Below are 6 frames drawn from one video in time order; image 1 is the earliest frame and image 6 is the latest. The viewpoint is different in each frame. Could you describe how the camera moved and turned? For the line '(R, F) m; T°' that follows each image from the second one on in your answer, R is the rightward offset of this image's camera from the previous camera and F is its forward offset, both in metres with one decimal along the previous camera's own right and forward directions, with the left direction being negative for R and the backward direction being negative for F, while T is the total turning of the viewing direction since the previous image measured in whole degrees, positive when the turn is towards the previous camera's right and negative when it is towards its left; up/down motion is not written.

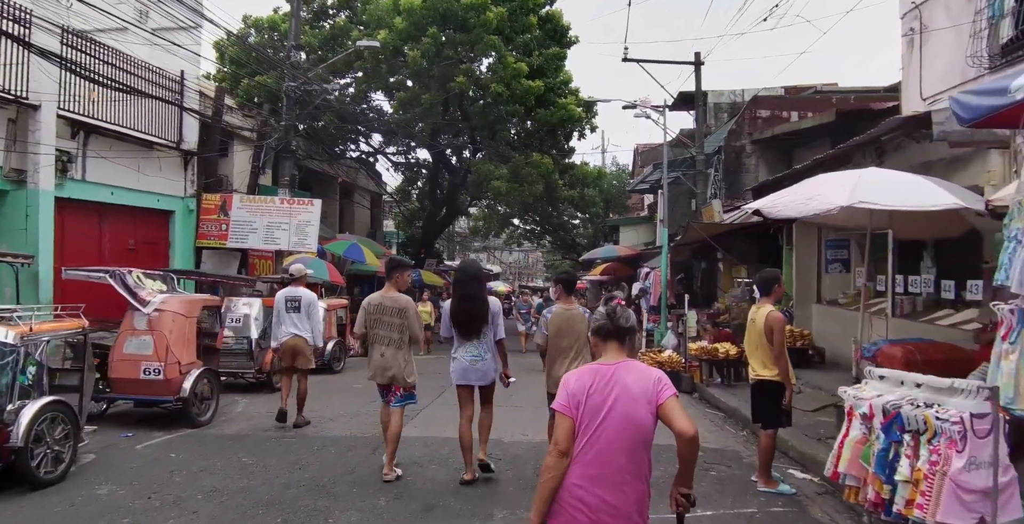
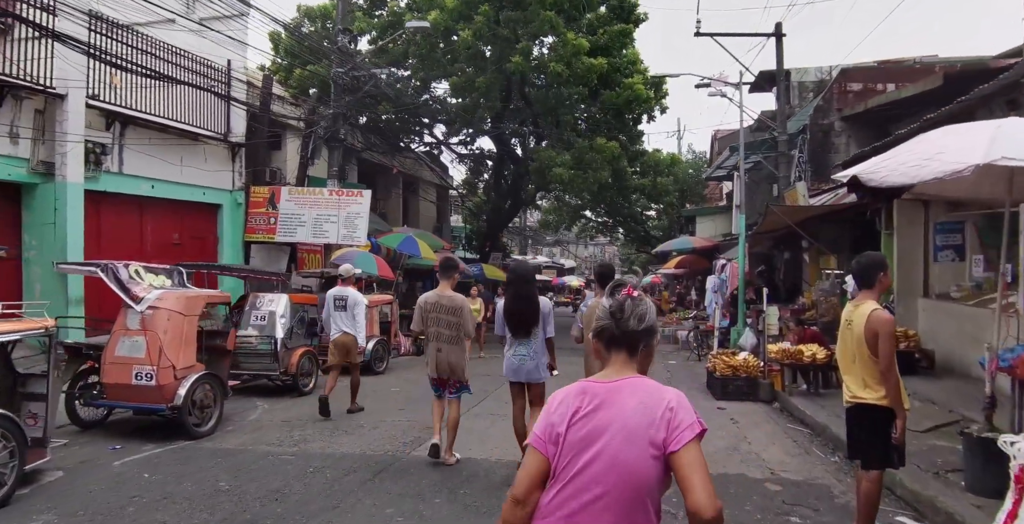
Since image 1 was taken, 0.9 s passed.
(+0.4, +1.1) m; -6°
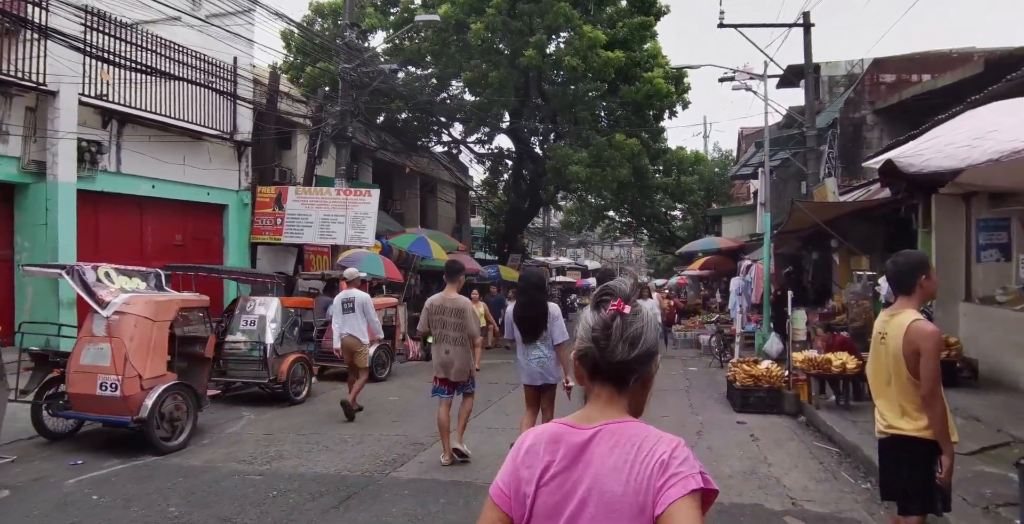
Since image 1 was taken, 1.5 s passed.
(+0.3, +0.6) m; -2°
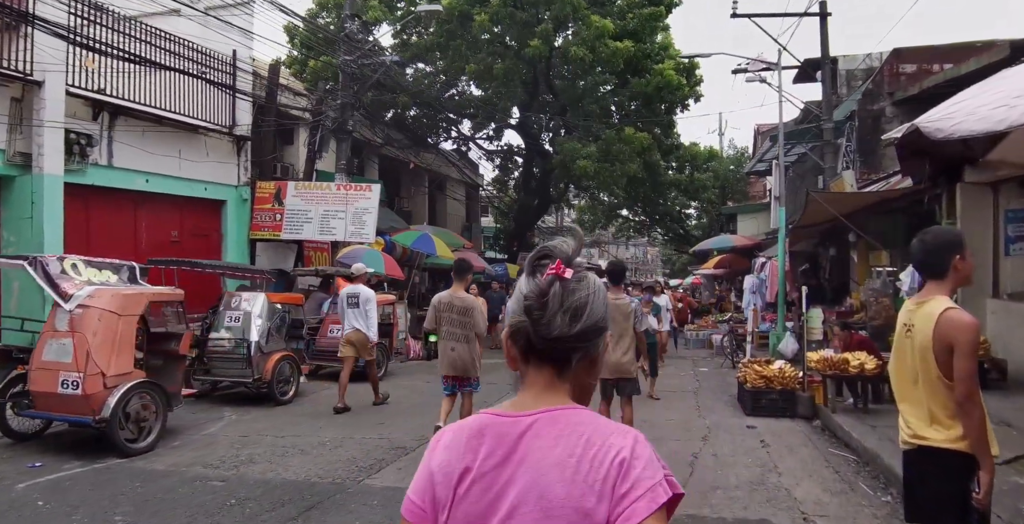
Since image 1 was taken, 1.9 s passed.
(+0.2, +0.4) m; -1°
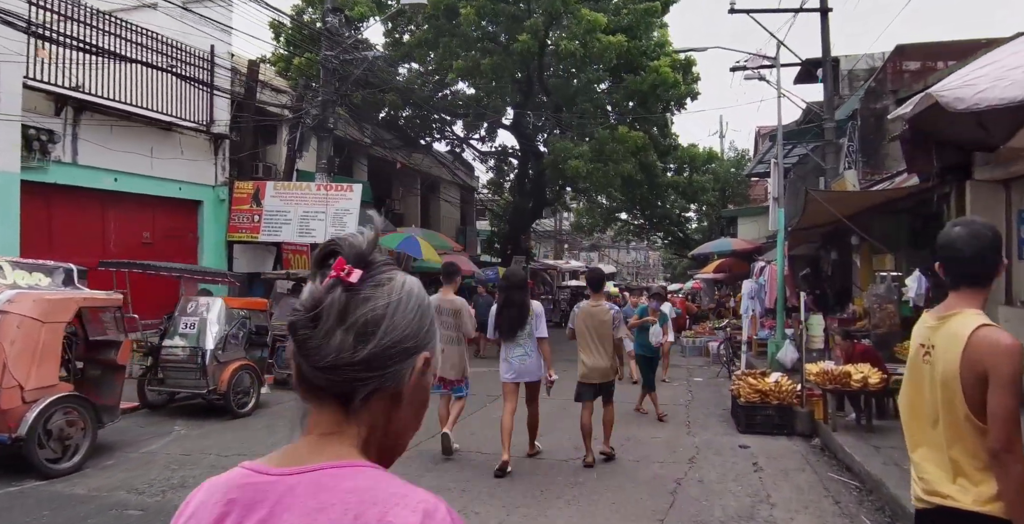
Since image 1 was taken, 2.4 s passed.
(+0.3, +0.6) m; 0°
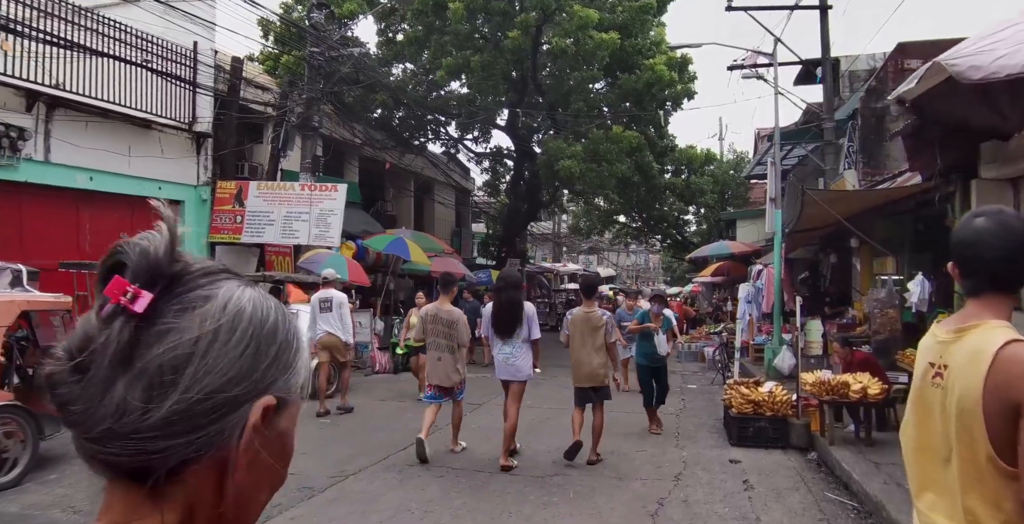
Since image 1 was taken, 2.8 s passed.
(+0.2, +0.4) m; 0°
